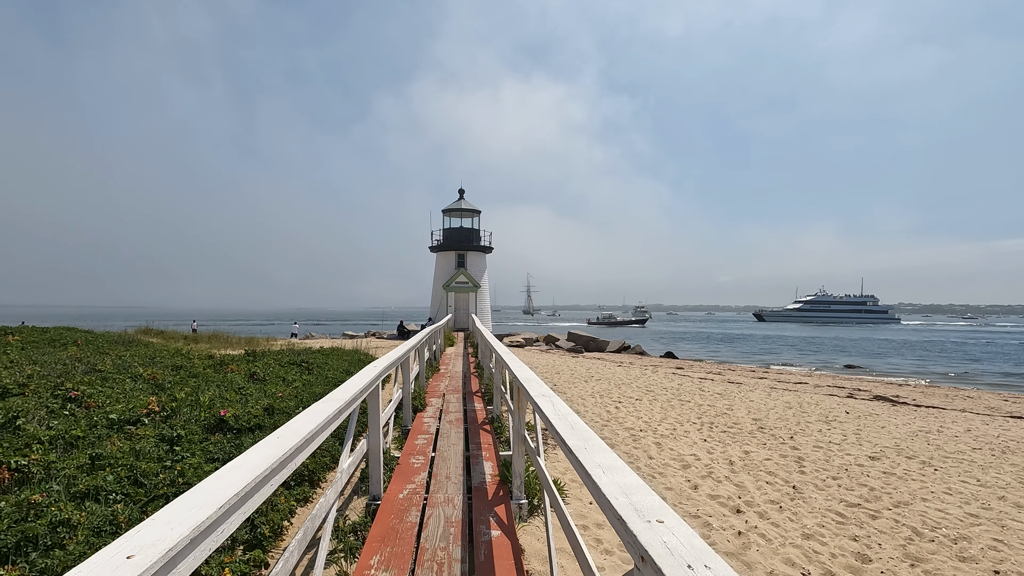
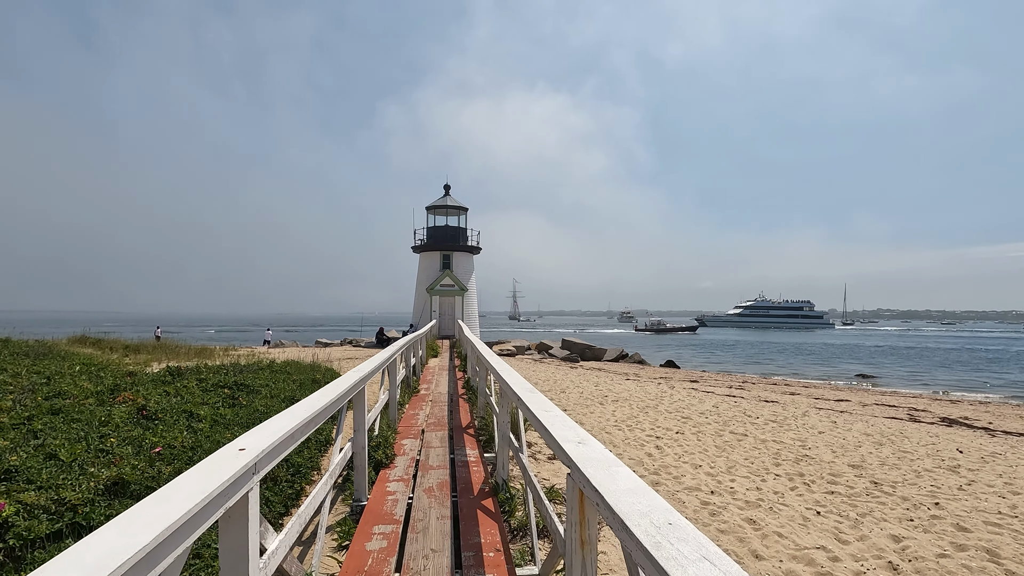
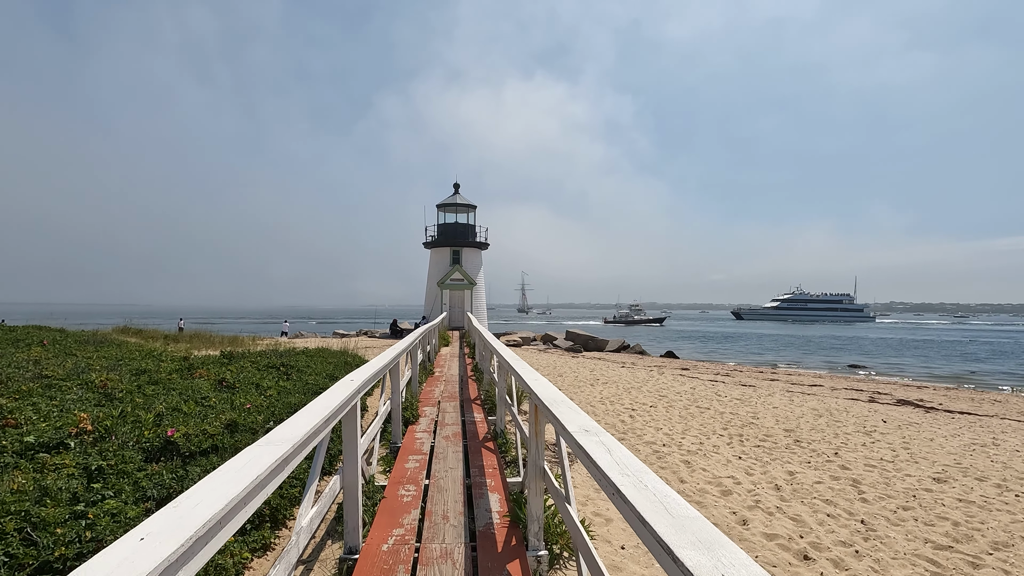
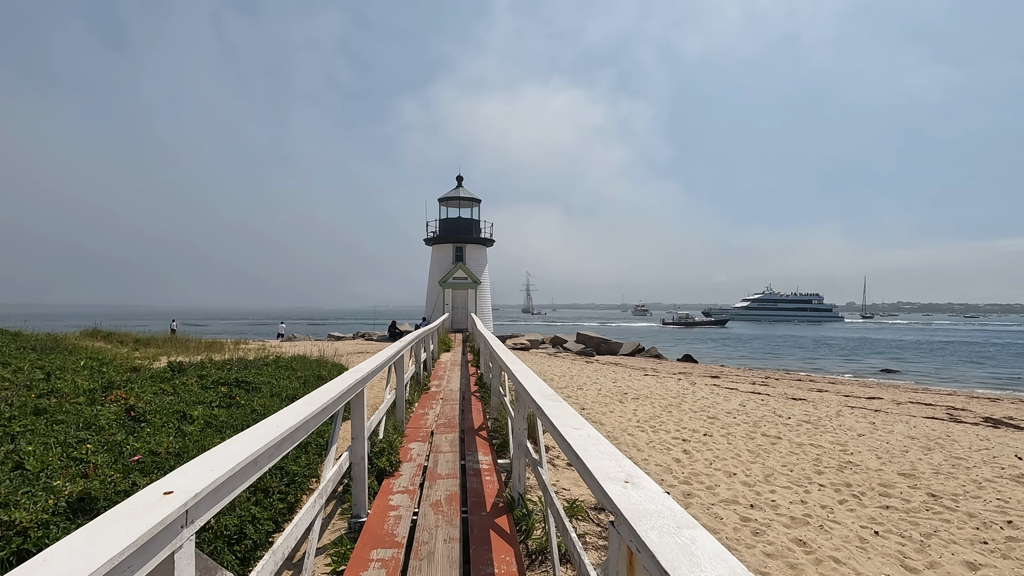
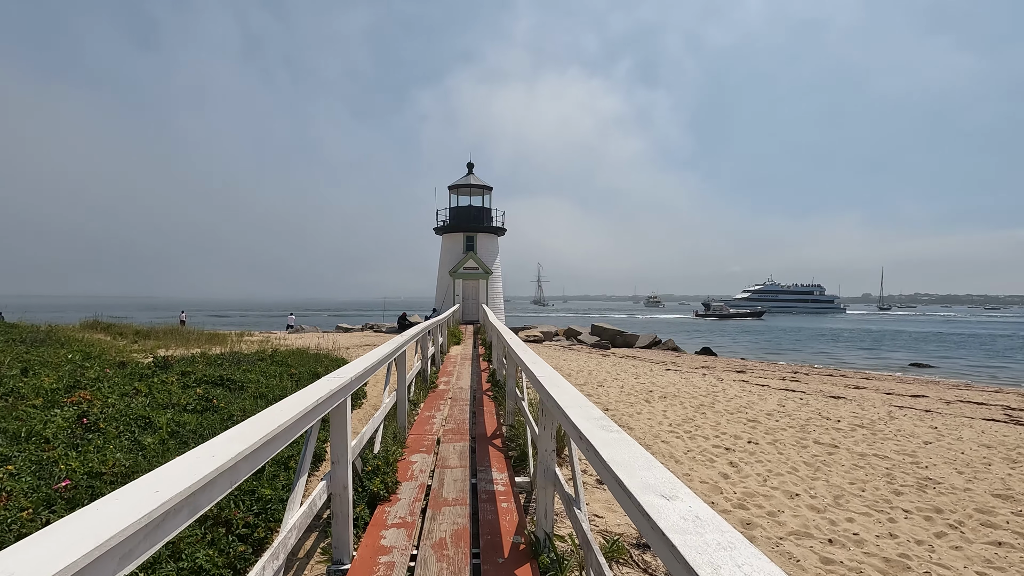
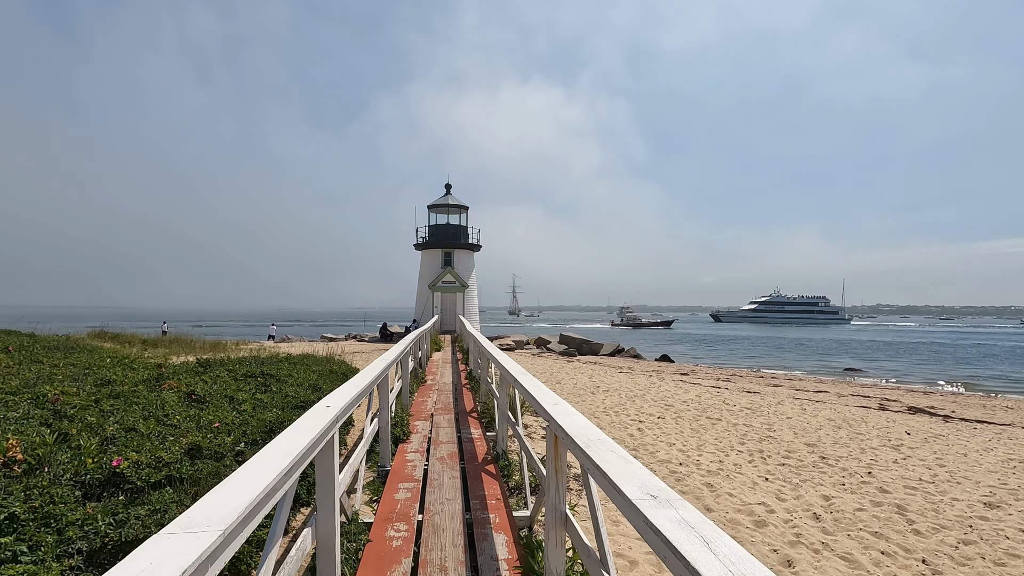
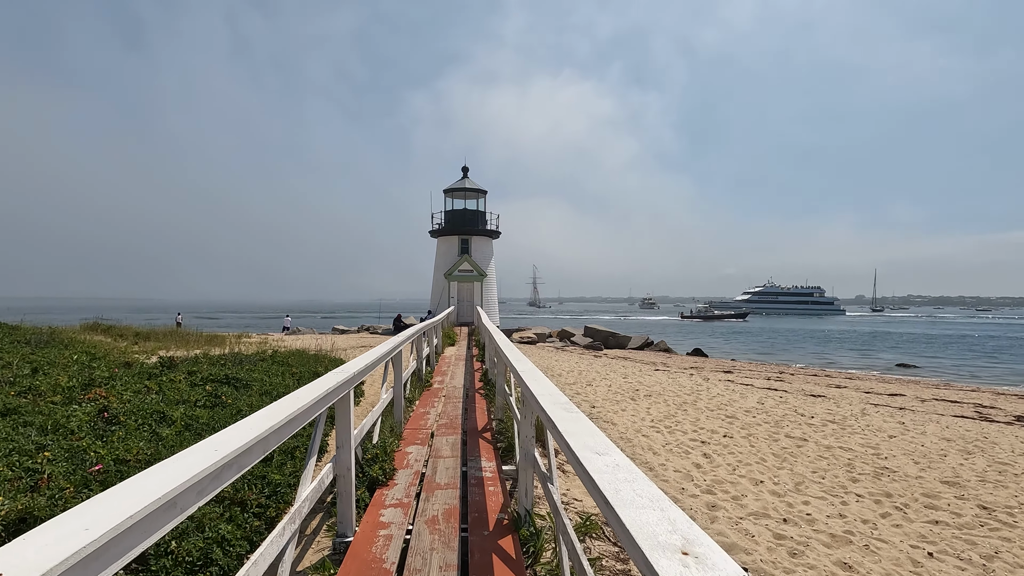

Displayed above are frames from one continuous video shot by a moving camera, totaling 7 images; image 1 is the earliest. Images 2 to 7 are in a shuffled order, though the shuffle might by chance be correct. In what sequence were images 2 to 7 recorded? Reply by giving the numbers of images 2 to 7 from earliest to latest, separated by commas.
3, 6, 2, 4, 7, 5
